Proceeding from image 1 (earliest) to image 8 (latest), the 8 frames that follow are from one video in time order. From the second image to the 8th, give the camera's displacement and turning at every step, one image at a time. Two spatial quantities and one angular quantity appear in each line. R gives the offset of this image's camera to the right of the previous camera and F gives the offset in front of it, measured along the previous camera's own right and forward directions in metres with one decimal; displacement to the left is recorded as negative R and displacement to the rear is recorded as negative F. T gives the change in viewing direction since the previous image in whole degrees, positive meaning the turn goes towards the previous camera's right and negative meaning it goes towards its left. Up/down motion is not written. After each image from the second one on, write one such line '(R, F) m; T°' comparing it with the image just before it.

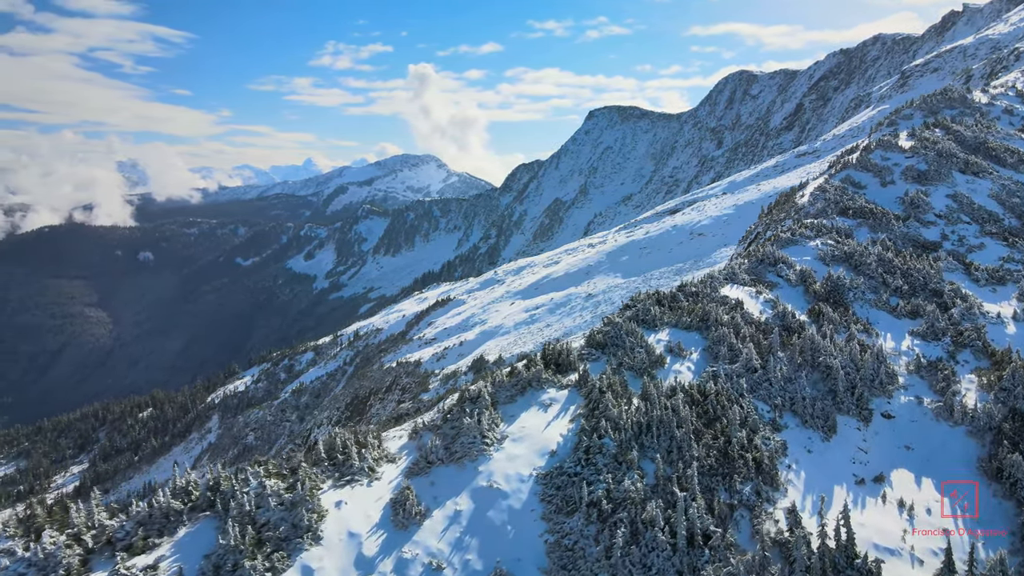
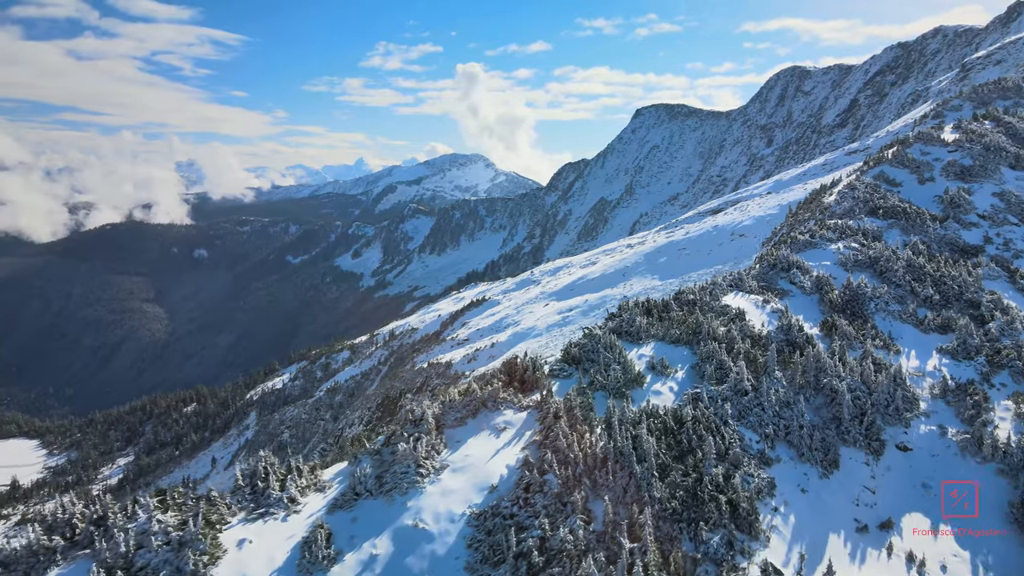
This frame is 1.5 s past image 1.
(+2.8, +2.1) m; -4°
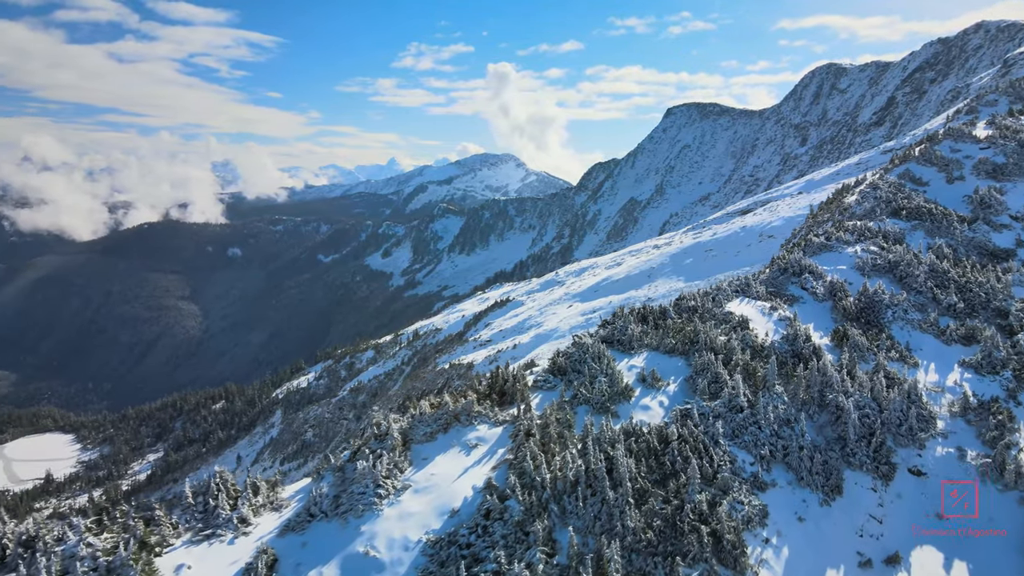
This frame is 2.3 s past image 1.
(+1.6, +1.2) m; -2°
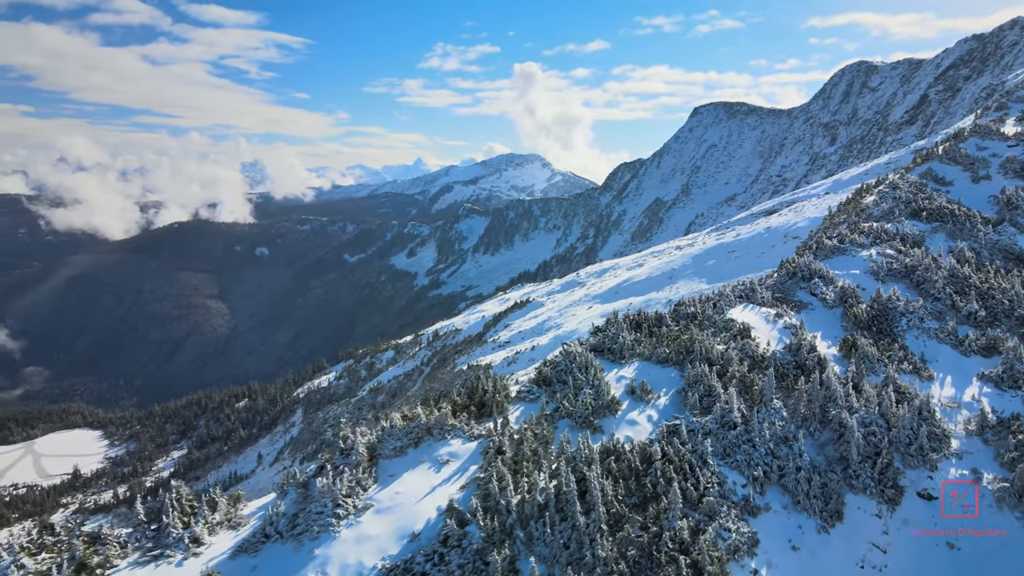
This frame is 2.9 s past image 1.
(+1.3, +1.0) m; -2°
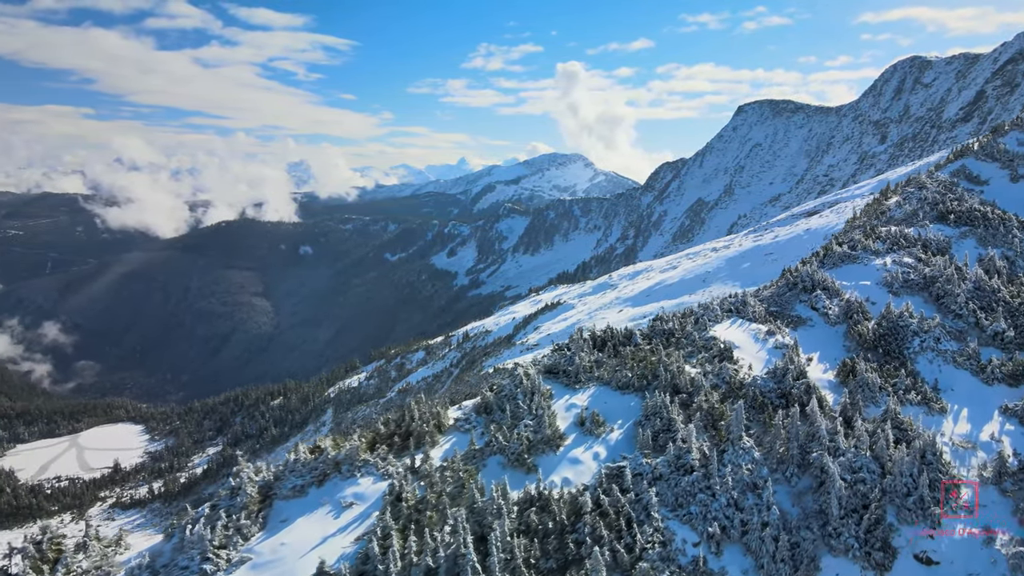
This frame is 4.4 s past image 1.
(+3.0, +2.2) m; -3°
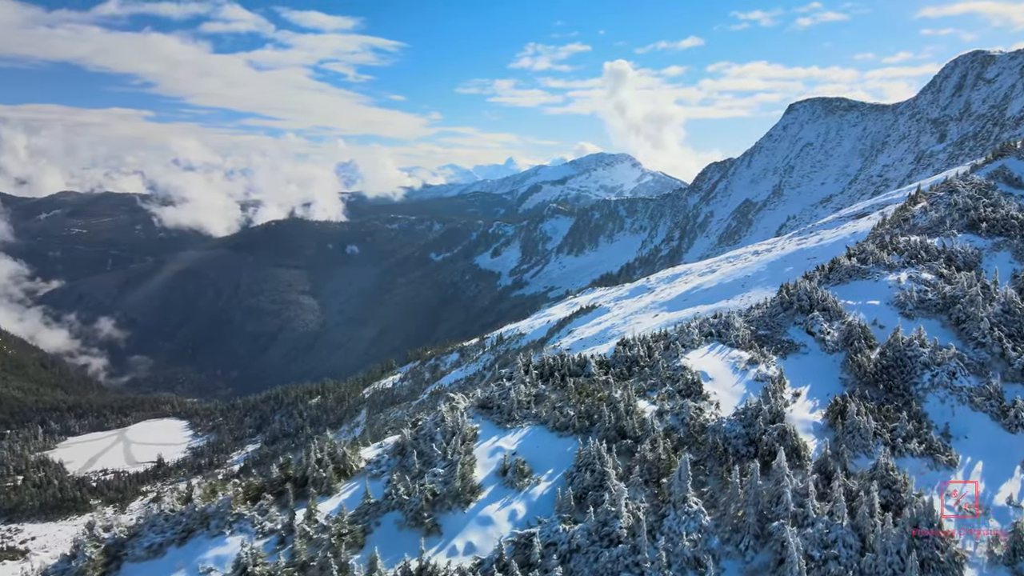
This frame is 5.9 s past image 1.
(+3.2, +2.3) m; -4°
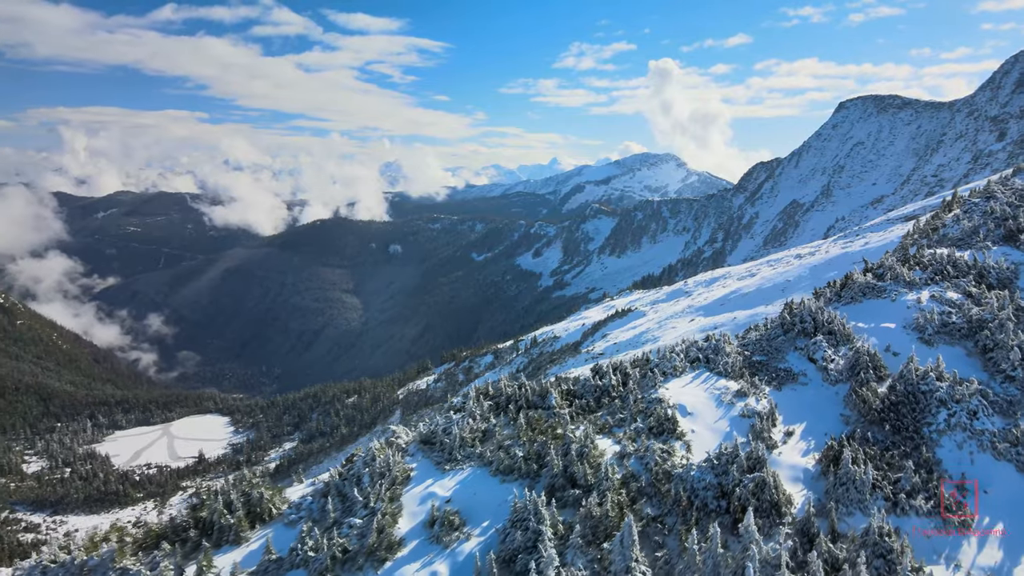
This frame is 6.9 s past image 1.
(+2.4, +1.7) m; -3°
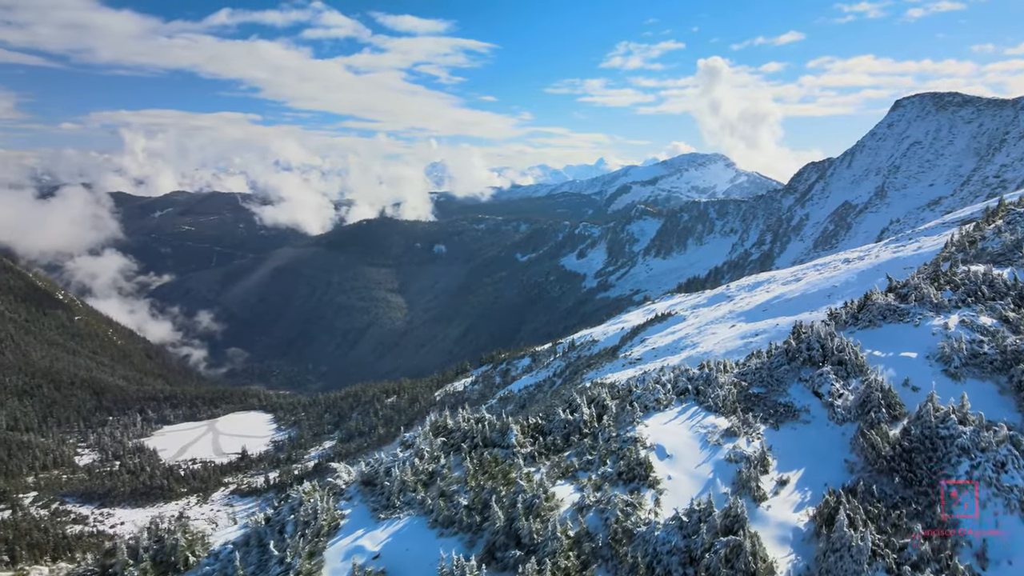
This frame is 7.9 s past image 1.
(+2.2, +1.5) m; -4°
